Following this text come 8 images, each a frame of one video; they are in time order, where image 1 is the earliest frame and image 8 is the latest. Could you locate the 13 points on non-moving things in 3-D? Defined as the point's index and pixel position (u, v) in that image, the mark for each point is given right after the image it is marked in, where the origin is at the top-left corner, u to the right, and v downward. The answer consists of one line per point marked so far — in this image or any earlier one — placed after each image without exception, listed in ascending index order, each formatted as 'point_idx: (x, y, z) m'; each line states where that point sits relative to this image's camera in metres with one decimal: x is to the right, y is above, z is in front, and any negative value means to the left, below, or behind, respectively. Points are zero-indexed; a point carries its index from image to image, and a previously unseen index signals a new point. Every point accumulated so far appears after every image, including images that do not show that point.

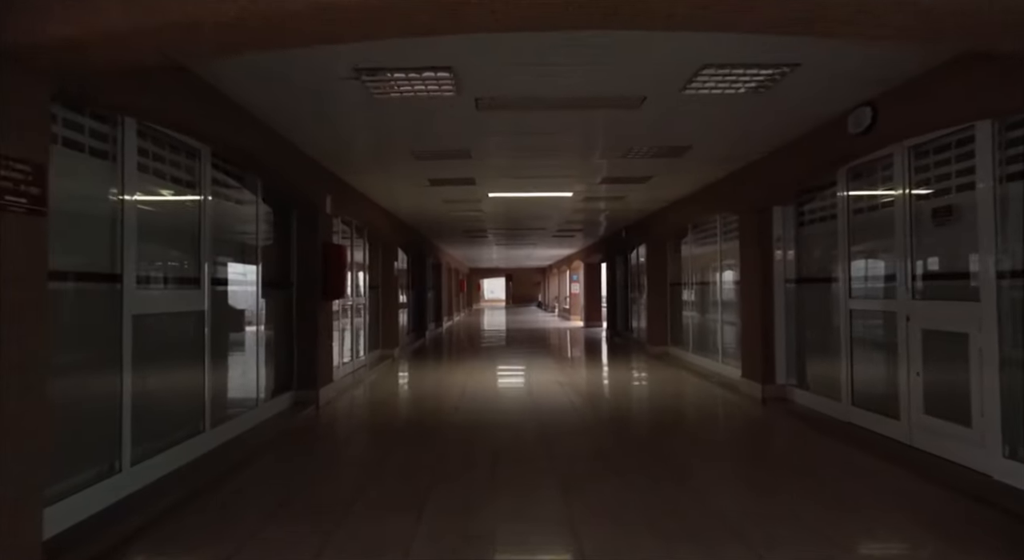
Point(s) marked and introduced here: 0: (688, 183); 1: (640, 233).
0: (+2.2, +1.3, +7.5) m
1: (+2.6, +0.9, +11.6) m
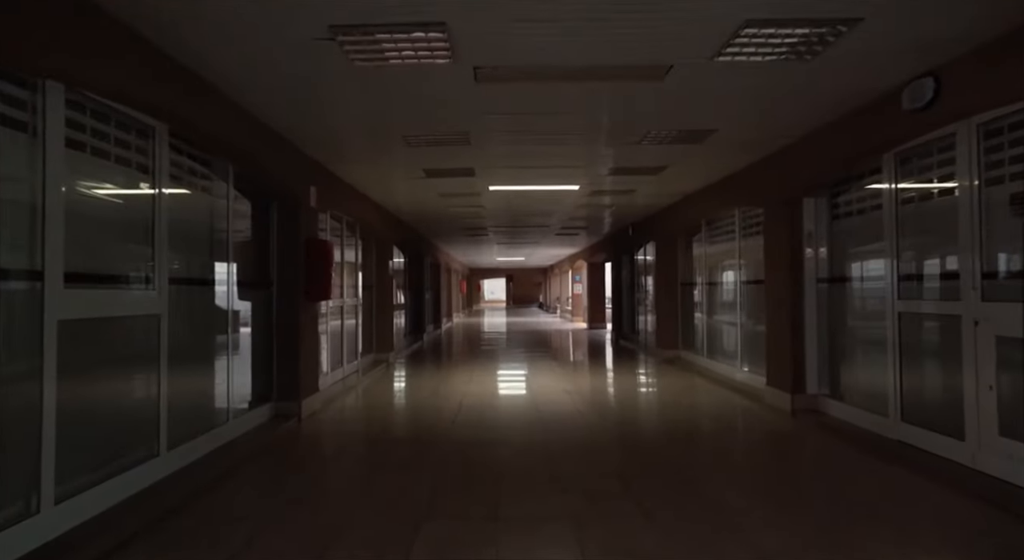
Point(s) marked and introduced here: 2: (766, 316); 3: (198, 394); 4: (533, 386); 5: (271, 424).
0: (+2.3, +1.3, +6.9) m
1: (+2.6, +1.0, +11.1) m
2: (+2.7, -0.4, +6.1) m
3: (-2.3, -0.8, +4.3) m
4: (+0.3, -1.3, +7.6) m
5: (-2.2, -1.3, +5.2) m
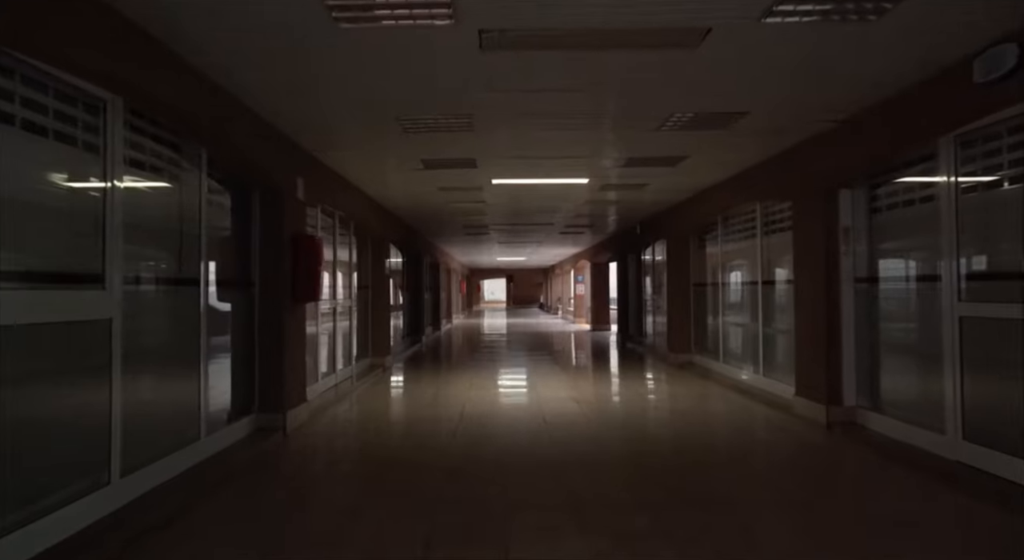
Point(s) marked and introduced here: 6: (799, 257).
0: (+2.3, +1.3, +6.4) m
1: (+2.6, +0.9, +10.6) m
2: (+2.7, -0.4, +5.6) m
3: (-2.3, -0.8, +3.8) m
4: (+0.3, -1.3, +7.1) m
5: (-2.1, -1.3, +4.7) m
6: (+2.7, +0.2, +5.5) m
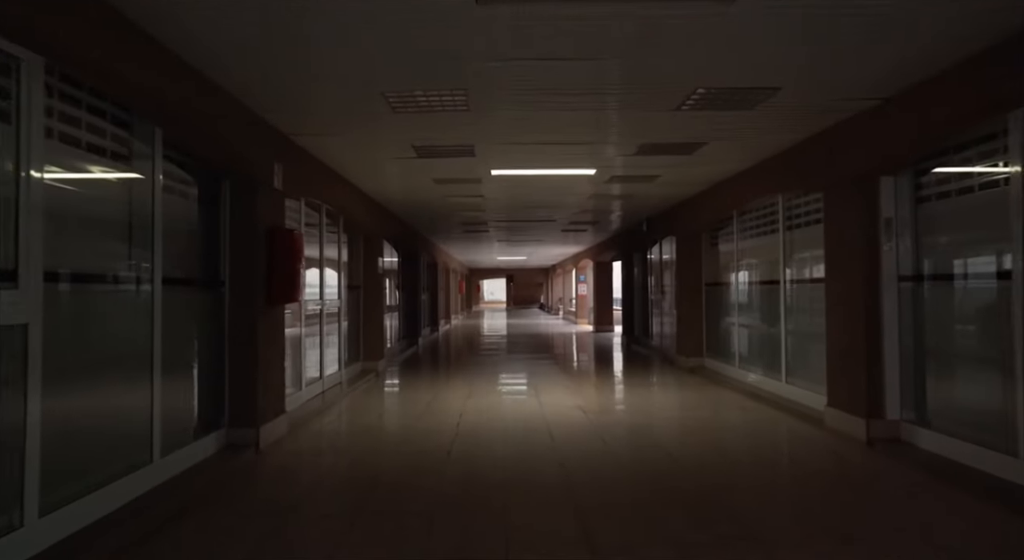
0: (+2.3, +1.3, +5.9) m
1: (+2.6, +1.0, +10.0) m
2: (+2.7, -0.4, +5.0) m
3: (-2.3, -0.8, +3.3) m
4: (+0.3, -1.3, +6.6) m
5: (-2.1, -1.3, +4.2) m
6: (+2.7, +0.2, +5.0) m
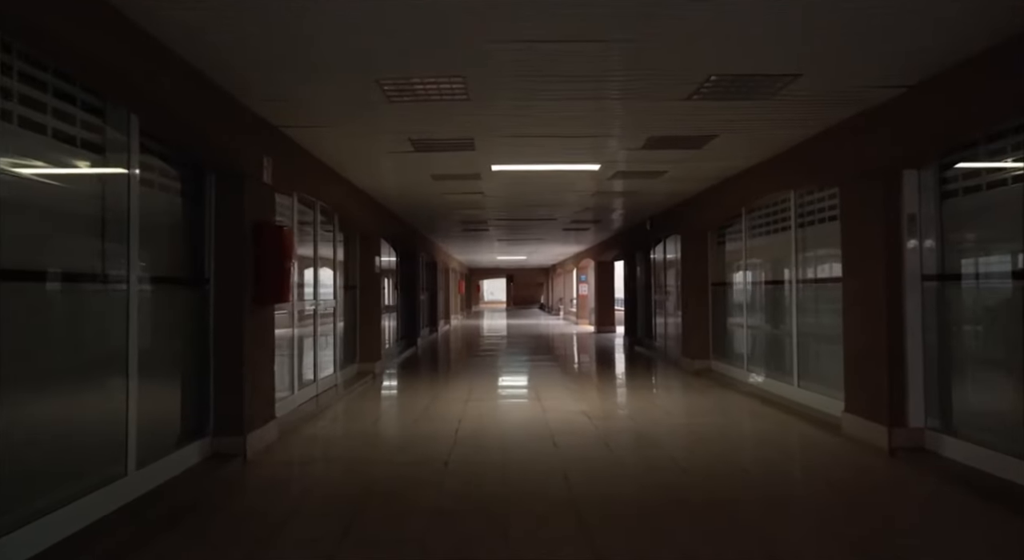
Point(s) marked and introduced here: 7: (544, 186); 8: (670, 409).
0: (+2.3, +1.3, +5.6) m
1: (+2.6, +1.0, +9.8) m
2: (+2.8, -0.4, +4.8) m
3: (-2.2, -0.8, +3.1) m
4: (+0.4, -1.3, +6.4) m
5: (-2.1, -1.3, +4.0) m
6: (+2.7, +0.2, +4.7) m
7: (+0.4, +1.2, +7.8) m
8: (+1.7, -1.4, +6.2) m
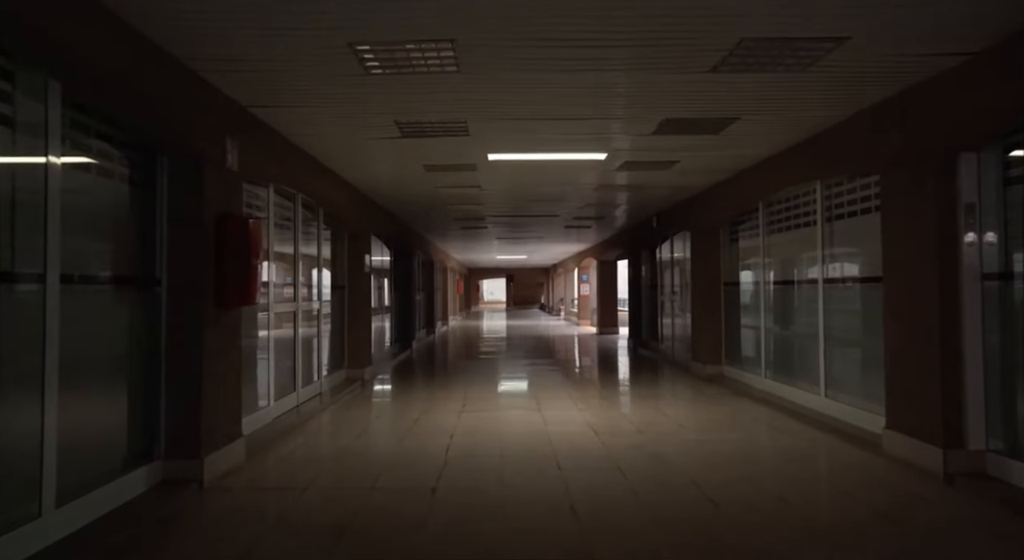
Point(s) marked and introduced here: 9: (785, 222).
0: (+2.3, +1.3, +5.1) m
1: (+2.6, +1.0, +9.3) m
2: (+2.7, -0.4, +4.3) m
3: (-2.3, -0.8, +2.5) m
4: (+0.3, -1.3, +5.8) m
5: (-2.1, -1.3, +3.4) m
6: (+2.7, +0.2, +4.2) m
7: (+0.4, +1.2, +7.2) m
8: (+1.7, -1.4, +5.7) m
9: (+3.1, +0.7, +6.7) m
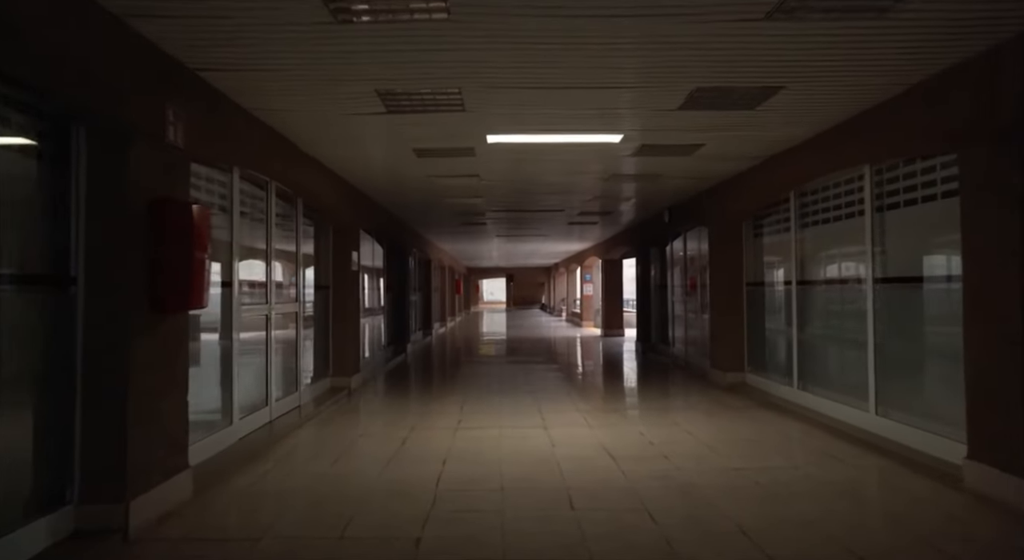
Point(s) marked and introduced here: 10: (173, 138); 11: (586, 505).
0: (+2.3, +1.3, +4.4) m
1: (+2.7, +1.0, +8.6) m
2: (+2.8, -0.4, +3.6) m
3: (-2.2, -0.8, +1.8) m
4: (+0.4, -1.3, +5.1) m
5: (-2.1, -1.3, +2.7) m
6: (+2.8, +0.2, +3.5) m
7: (+0.4, +1.3, +6.5) m
8: (+1.7, -1.4, +4.9) m
9: (+3.1, +0.7, +5.9) m
10: (-1.9, +0.8, +3.3) m
11: (+0.4, -1.3, +3.4) m
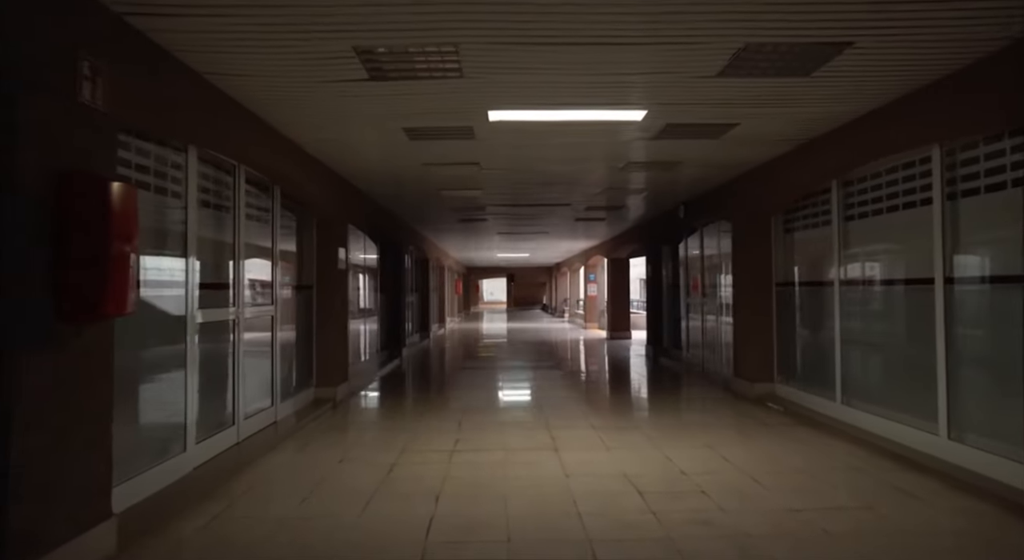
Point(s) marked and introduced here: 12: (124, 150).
0: (+2.4, +1.3, +3.7) m
1: (+2.7, +1.0, +7.9) m
2: (+2.8, -0.4, +2.9) m
3: (-2.2, -0.8, +1.1) m
4: (+0.4, -1.3, +4.4) m
5: (-2.1, -1.3, +2.0) m
6: (+2.8, +0.2, +2.8) m
7: (+0.5, +1.3, +5.8) m
8: (+1.7, -1.4, +4.2) m
9: (+3.1, +0.7, +5.2) m
10: (-1.9, +0.8, +2.6) m
11: (+0.5, -1.3, +2.7) m
12: (-2.1, +0.7, +3.4) m
